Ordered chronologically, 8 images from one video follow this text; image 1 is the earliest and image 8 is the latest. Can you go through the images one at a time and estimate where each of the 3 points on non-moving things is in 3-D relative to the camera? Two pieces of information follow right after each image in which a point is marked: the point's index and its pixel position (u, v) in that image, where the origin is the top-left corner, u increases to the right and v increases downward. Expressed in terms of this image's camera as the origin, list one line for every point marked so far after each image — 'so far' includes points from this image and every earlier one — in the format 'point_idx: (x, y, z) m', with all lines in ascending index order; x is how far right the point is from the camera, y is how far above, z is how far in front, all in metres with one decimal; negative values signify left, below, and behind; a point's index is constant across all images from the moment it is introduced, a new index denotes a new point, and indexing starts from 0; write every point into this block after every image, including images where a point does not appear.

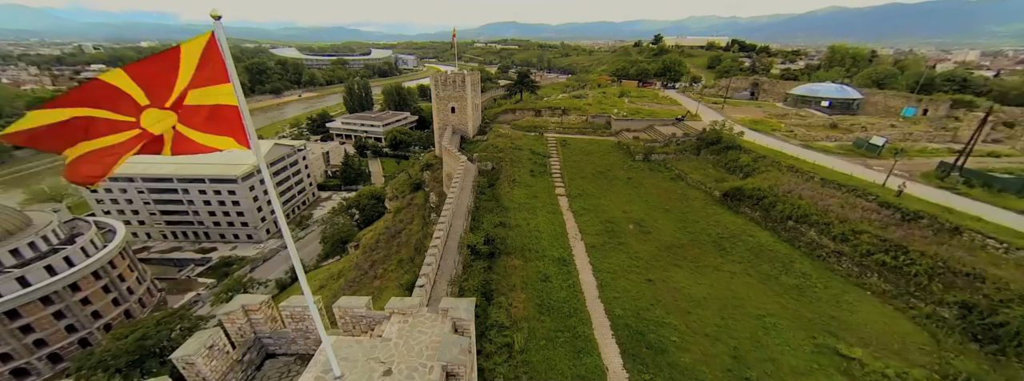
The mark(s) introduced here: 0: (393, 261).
0: (-5.7, -3.4, +16.0) m
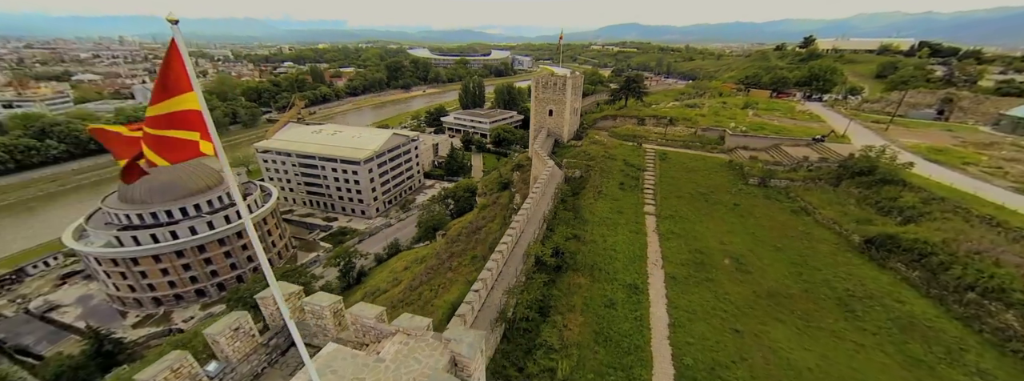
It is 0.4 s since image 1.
0: (-2.2, -3.3, +16.8) m
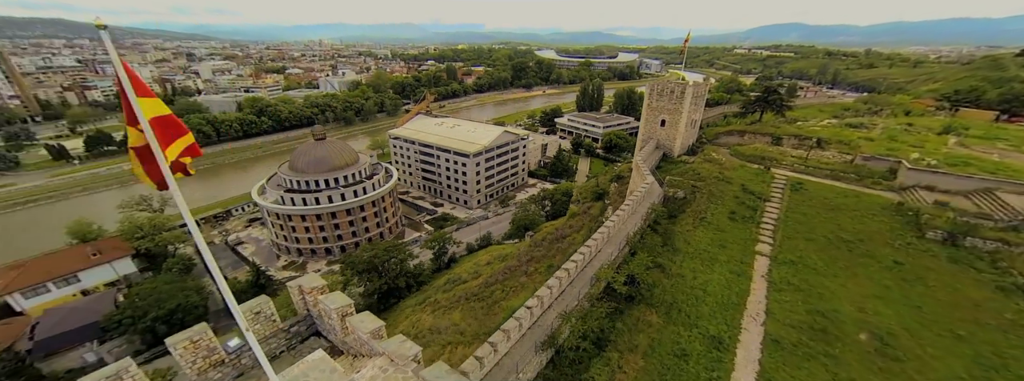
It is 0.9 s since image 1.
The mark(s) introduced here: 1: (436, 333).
0: (+1.6, -3.7, +16.6) m
1: (-2.9, -5.5, +12.7) m
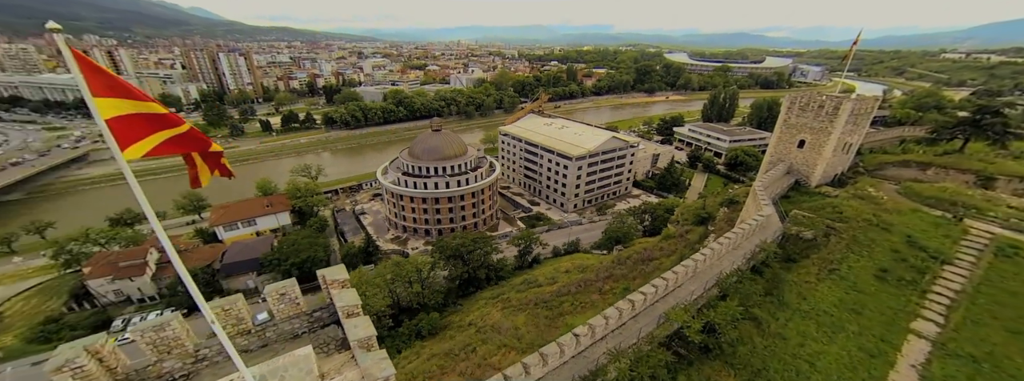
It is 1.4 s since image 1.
0: (+5.0, -4.4, +15.4) m
1: (-0.6, -5.6, +12.9) m
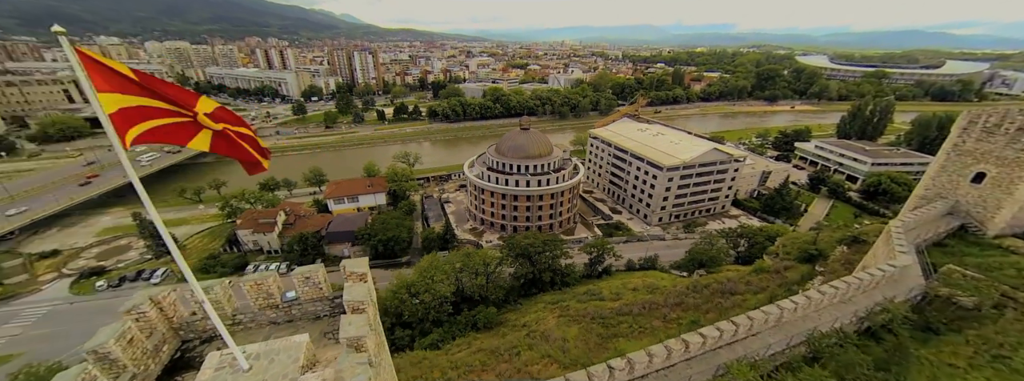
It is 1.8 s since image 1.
0: (+7.4, -5.3, +13.8) m
1: (+1.3, -5.8, +12.7) m
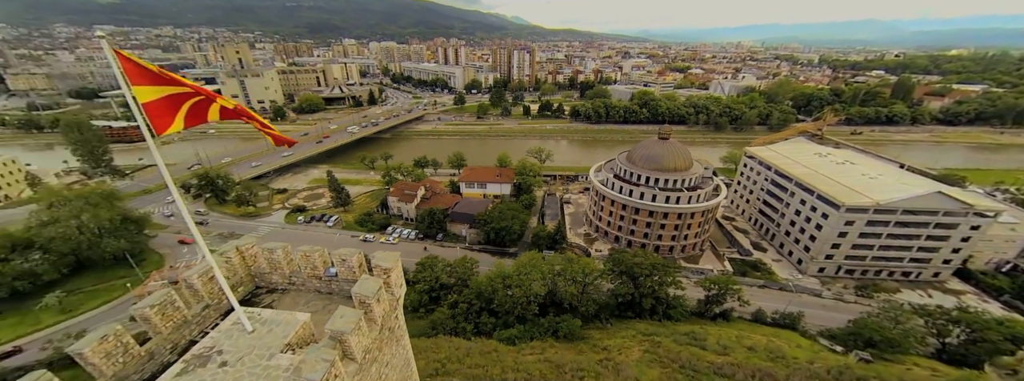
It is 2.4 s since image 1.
0: (+10.0, -6.9, +10.4) m
1: (+3.8, -6.4, +11.4) m
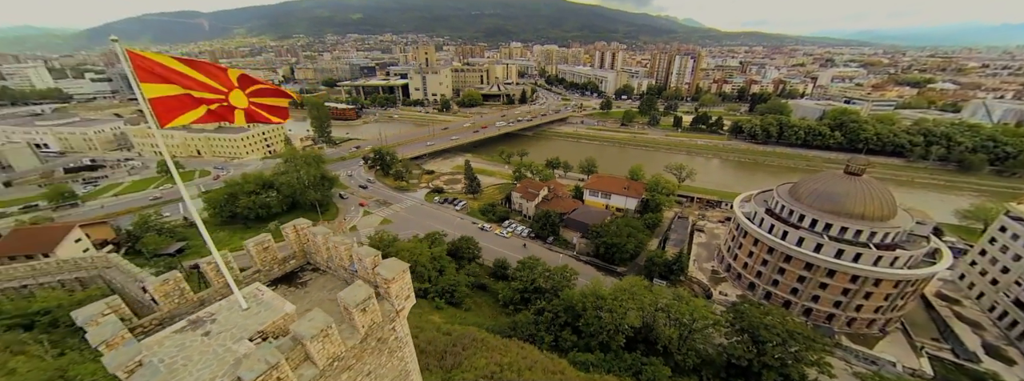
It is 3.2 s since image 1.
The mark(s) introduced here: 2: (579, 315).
0: (+10.8, -8.9, +6.0) m
1: (+5.6, -7.5, +9.2) m
2: (+3.5, -6.9, +18.1) m
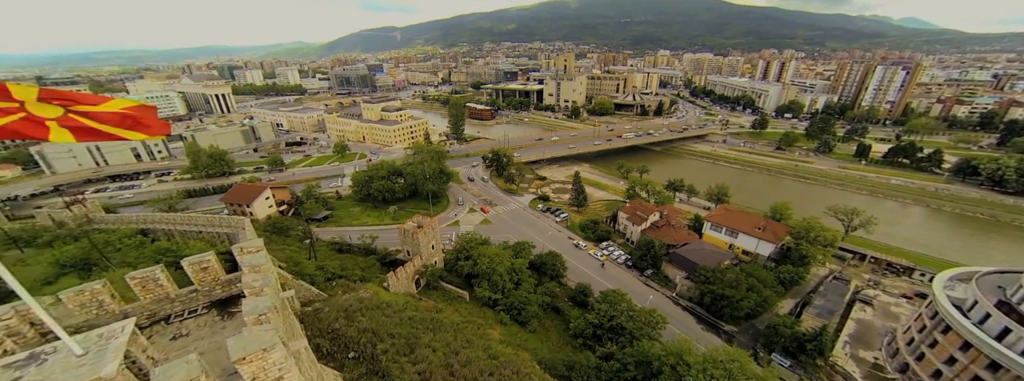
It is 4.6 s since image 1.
0: (+9.1, -10.9, +1.4) m
1: (+5.5, -9.0, +6.1) m
2: (+6.5, -8.6, +15.2) m
